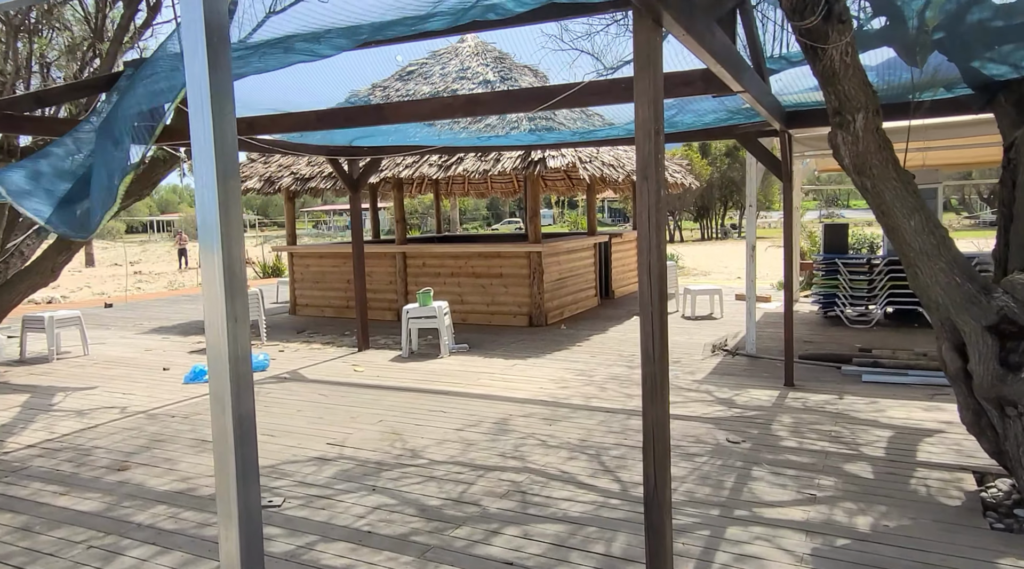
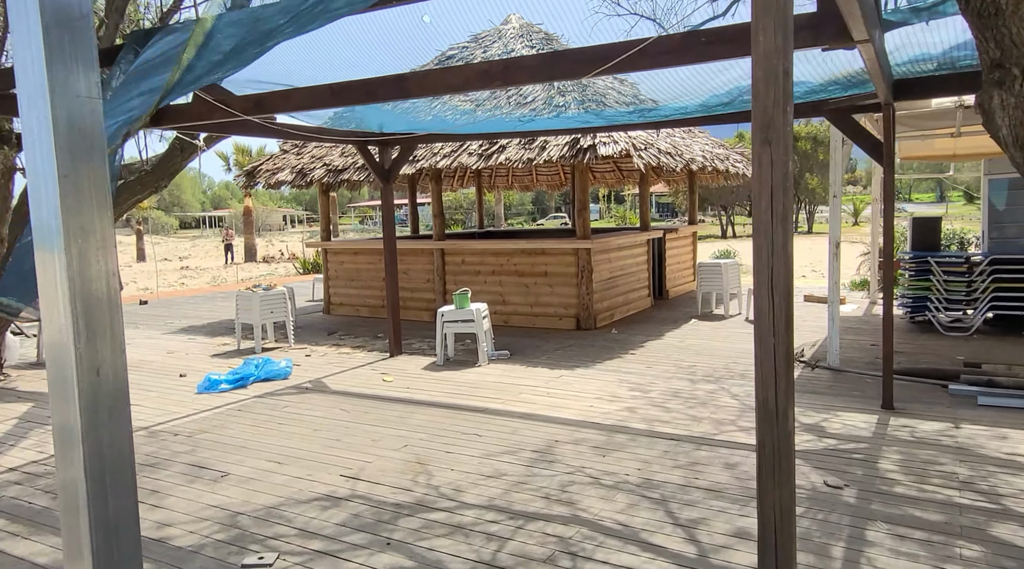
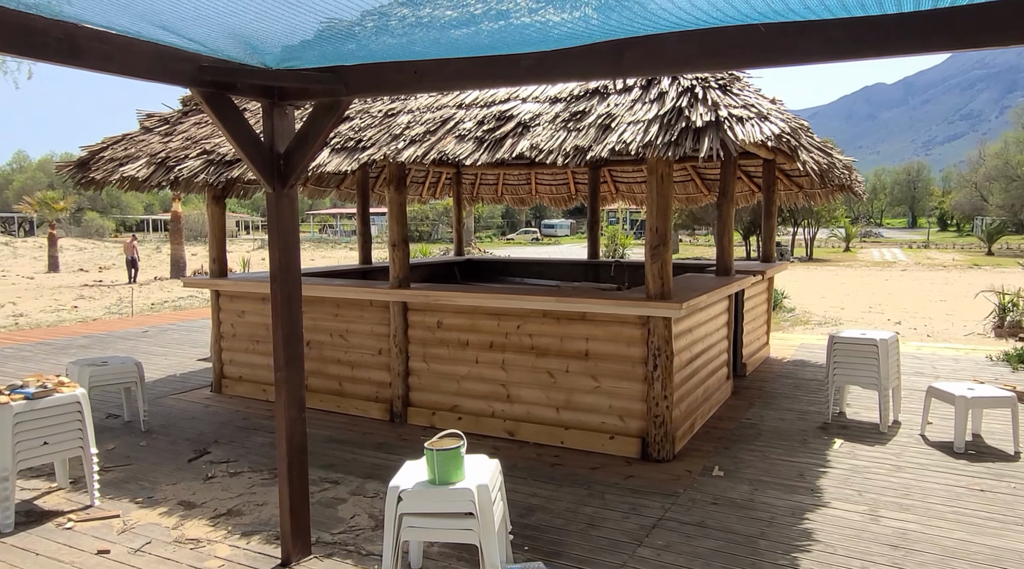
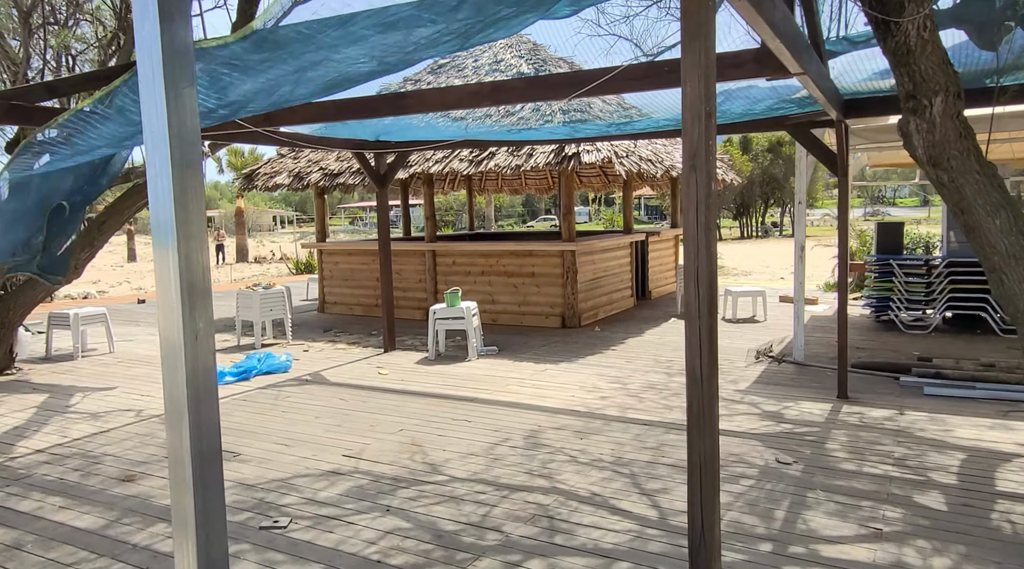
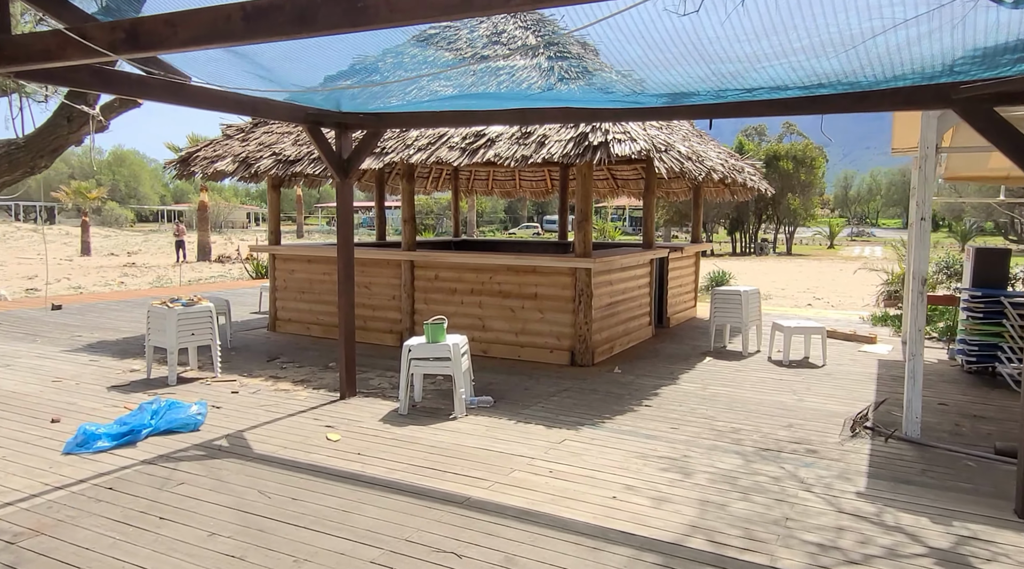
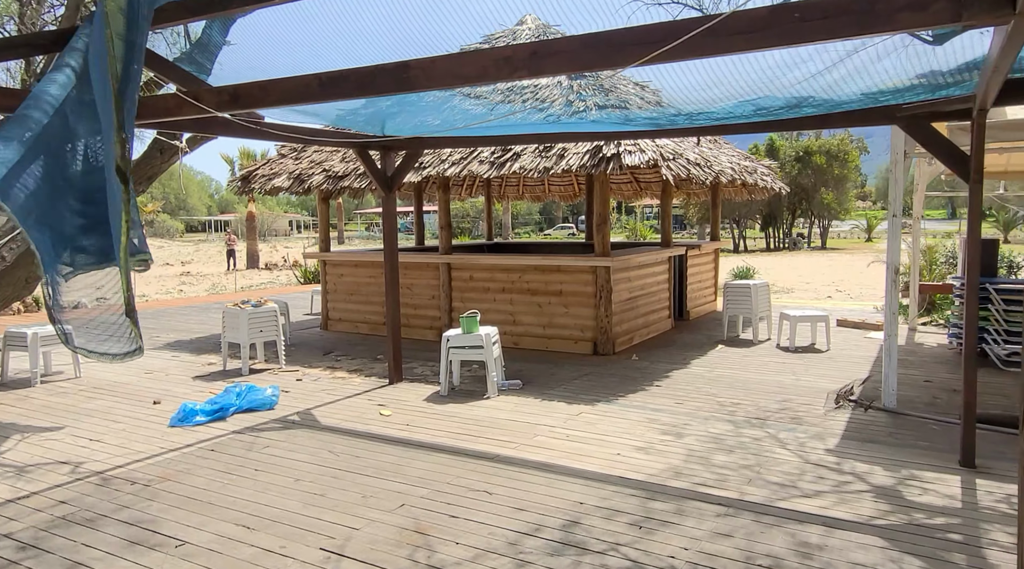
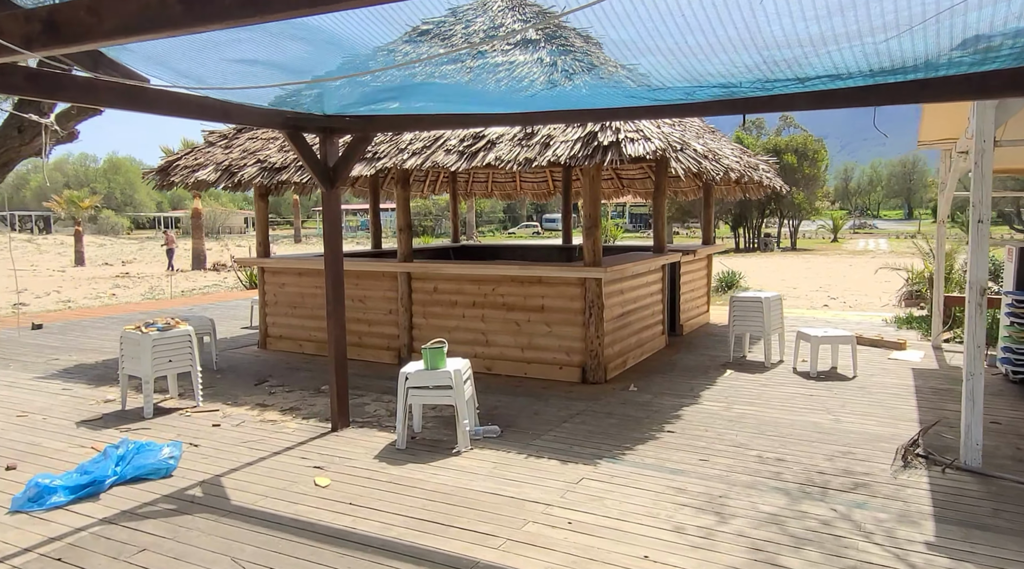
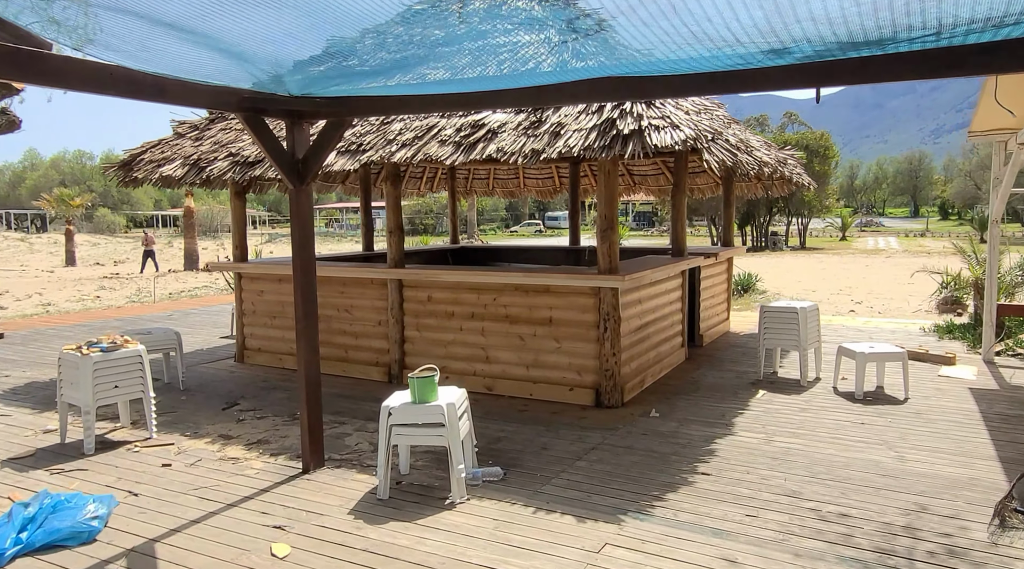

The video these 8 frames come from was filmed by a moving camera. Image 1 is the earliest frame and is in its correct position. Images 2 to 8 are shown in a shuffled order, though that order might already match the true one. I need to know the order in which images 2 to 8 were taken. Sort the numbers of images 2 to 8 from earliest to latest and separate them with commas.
4, 2, 6, 5, 7, 8, 3
